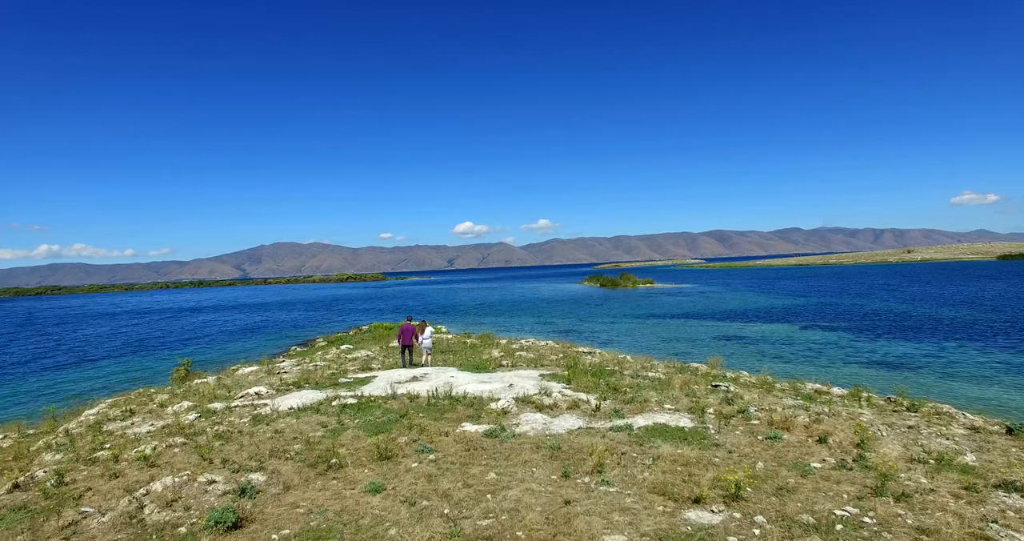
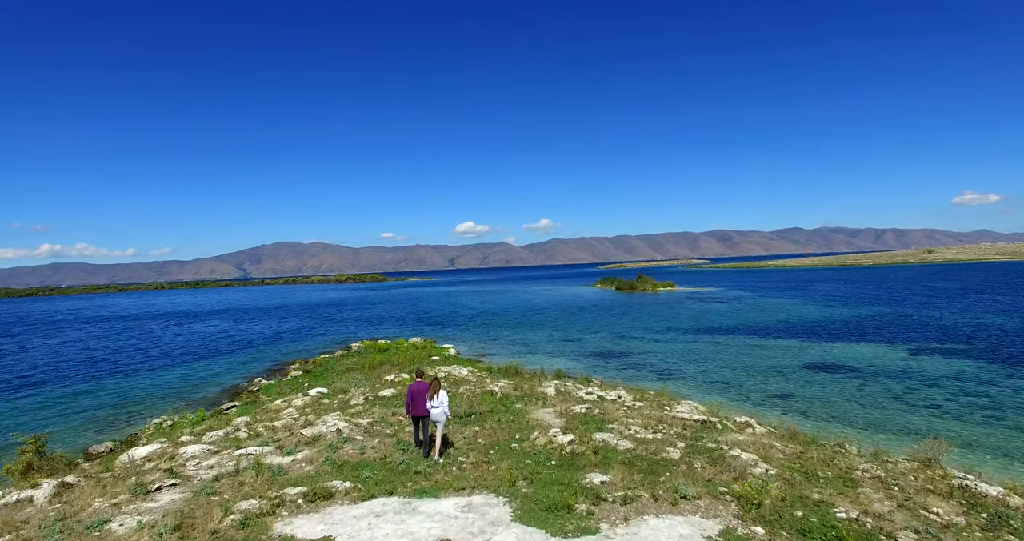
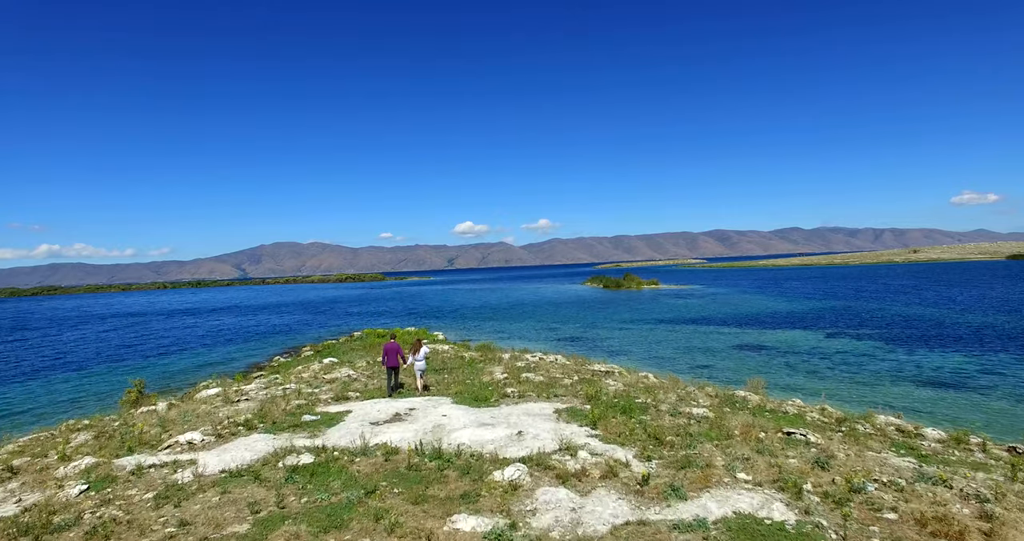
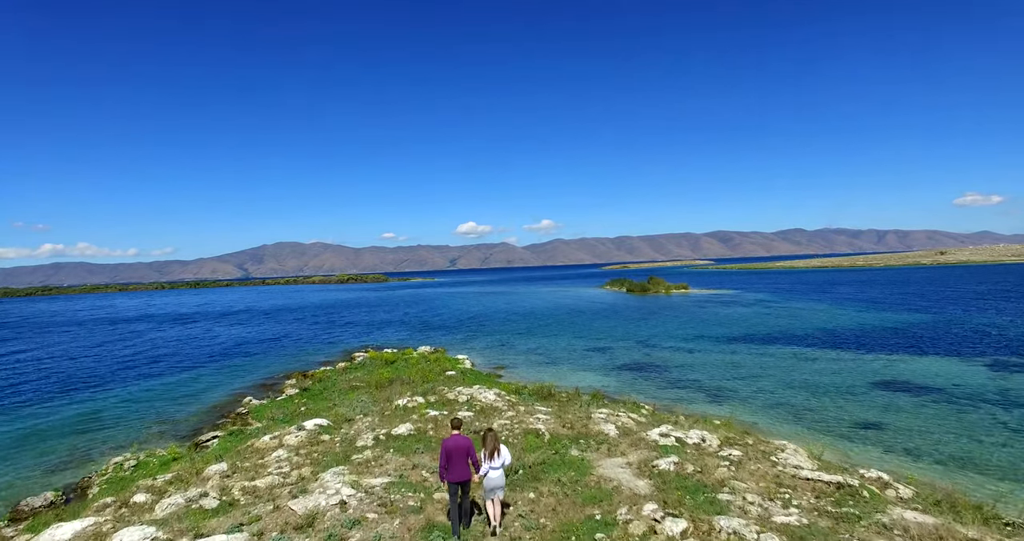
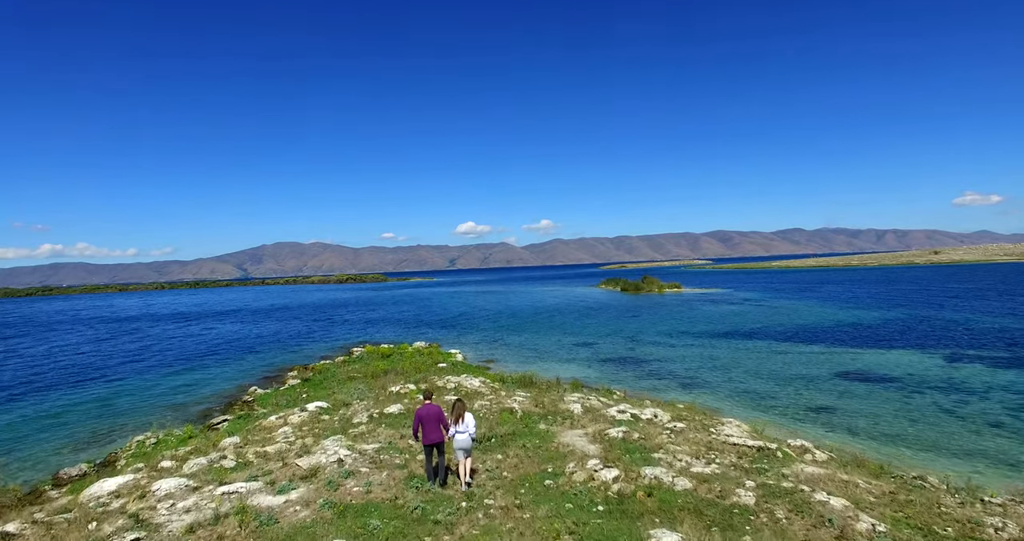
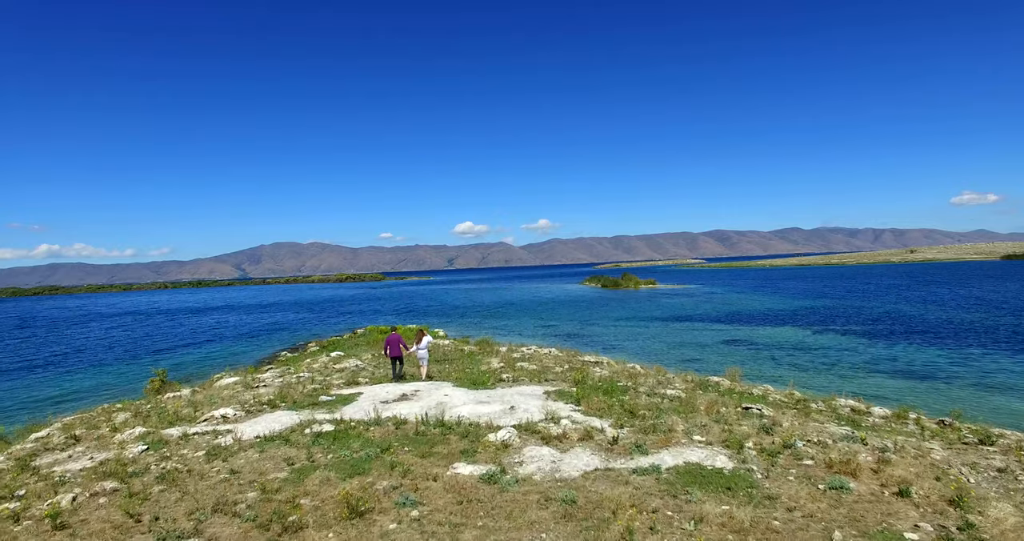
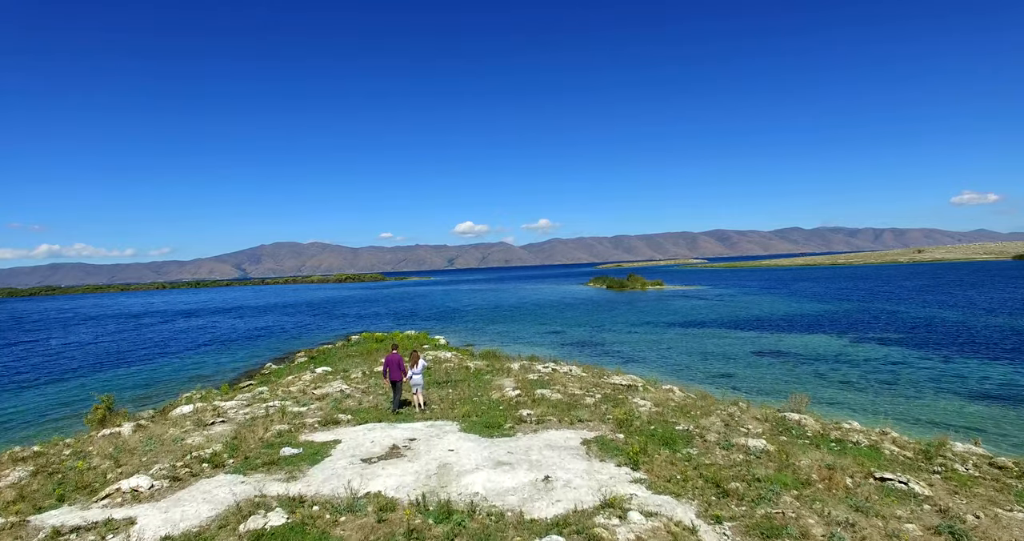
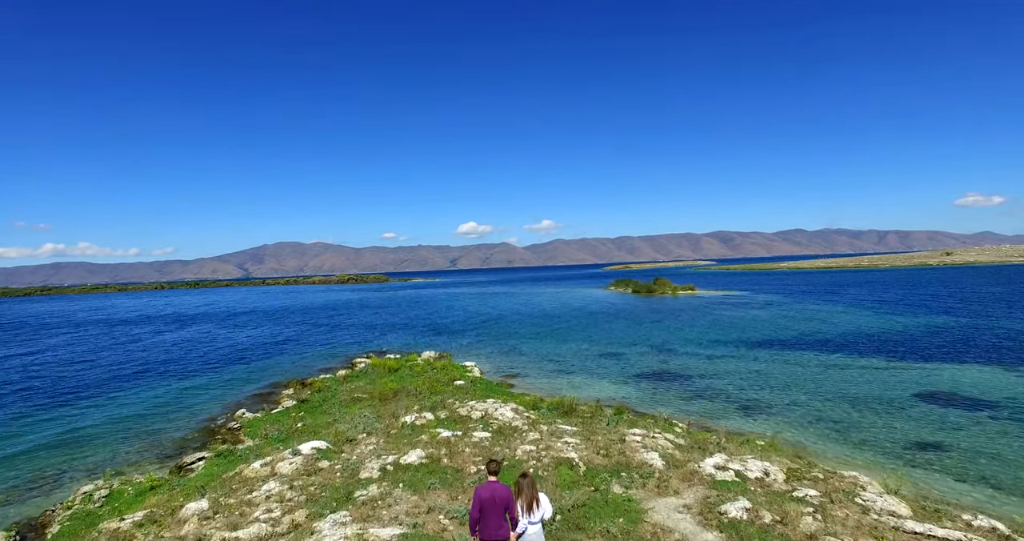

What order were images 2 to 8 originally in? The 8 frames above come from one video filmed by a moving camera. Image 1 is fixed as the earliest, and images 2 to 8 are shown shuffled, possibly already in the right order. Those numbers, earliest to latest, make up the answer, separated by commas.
6, 3, 7, 2, 5, 4, 8
